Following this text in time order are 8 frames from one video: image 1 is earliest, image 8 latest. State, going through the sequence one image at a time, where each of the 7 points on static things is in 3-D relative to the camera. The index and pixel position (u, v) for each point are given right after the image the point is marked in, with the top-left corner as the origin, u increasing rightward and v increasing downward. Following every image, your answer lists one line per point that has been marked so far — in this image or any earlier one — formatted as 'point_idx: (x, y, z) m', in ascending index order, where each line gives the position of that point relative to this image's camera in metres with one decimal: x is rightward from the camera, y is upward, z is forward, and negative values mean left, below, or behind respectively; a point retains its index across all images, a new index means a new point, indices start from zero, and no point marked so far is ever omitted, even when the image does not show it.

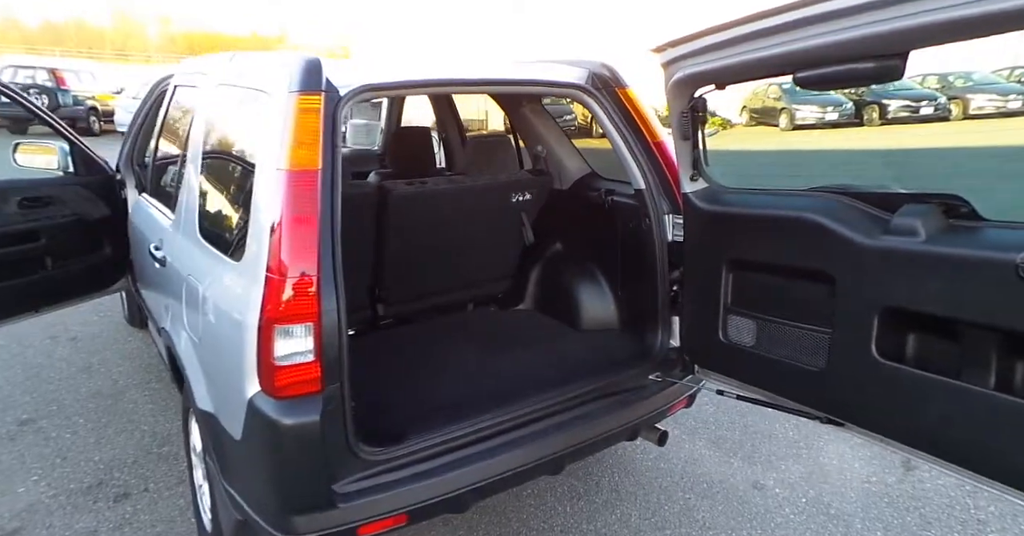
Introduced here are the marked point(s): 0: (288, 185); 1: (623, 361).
0: (-0.5, +0.2, +1.4) m
1: (+0.4, -0.4, +2.2) m
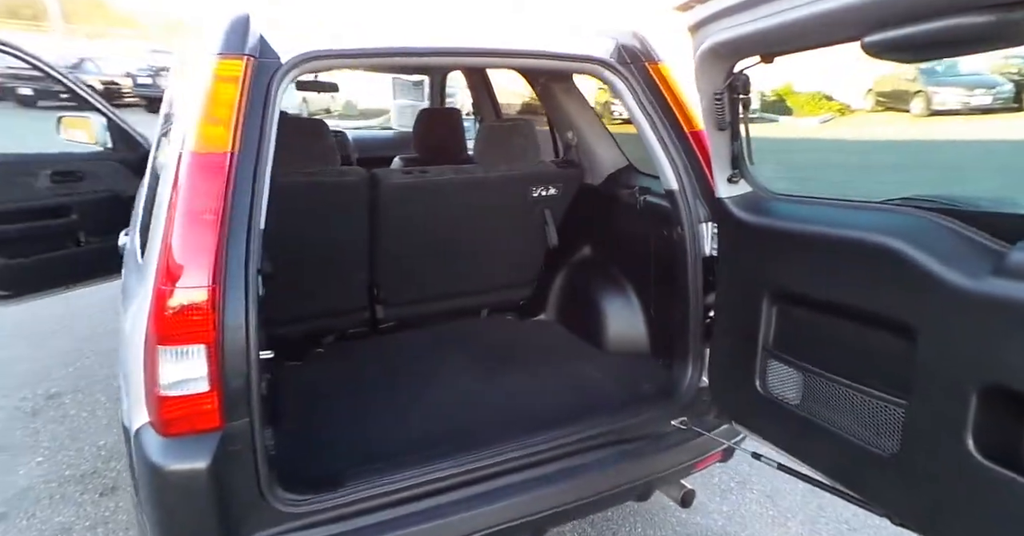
0: (-0.6, +0.2, +1.1) m
1: (+0.4, -0.4, +1.9) m
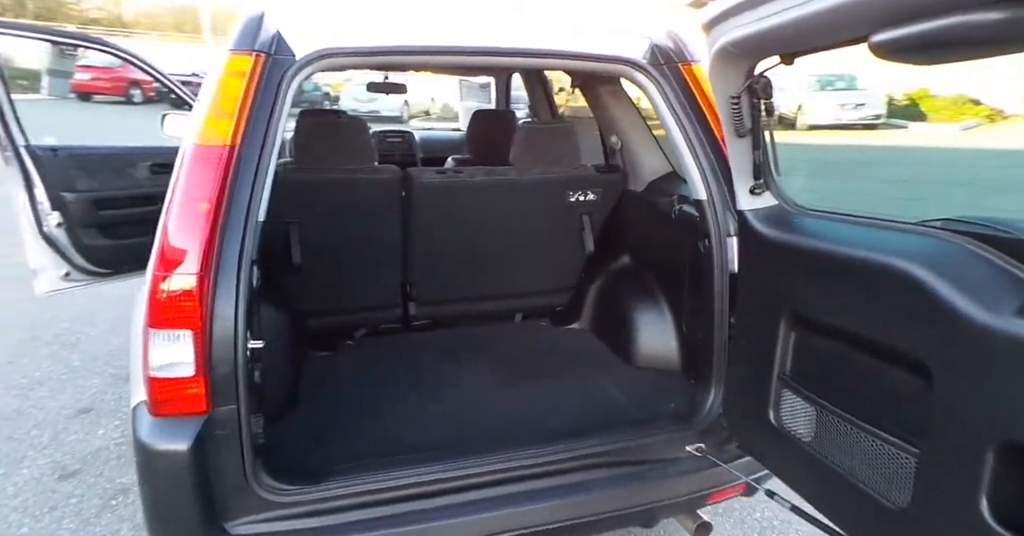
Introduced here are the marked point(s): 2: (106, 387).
0: (-0.7, +0.2, +1.2) m
1: (+0.5, -0.4, +1.8) m
2: (-2.2, -0.7, +3.2) m
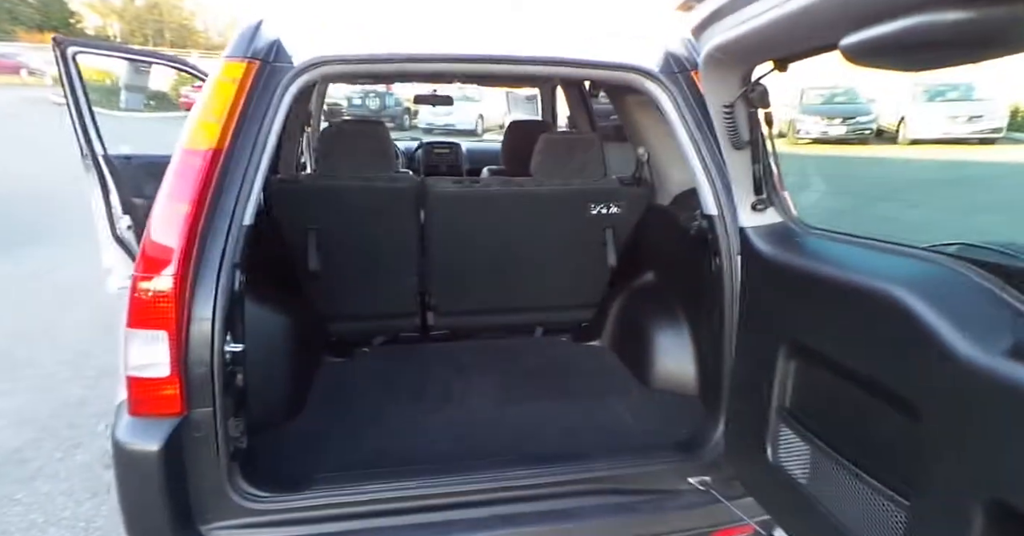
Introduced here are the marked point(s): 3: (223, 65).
0: (-0.7, +0.2, +1.2) m
1: (+0.4, -0.5, +1.6) m
2: (-2.1, -0.7, +3.4) m
3: (-0.7, +0.5, +1.3) m
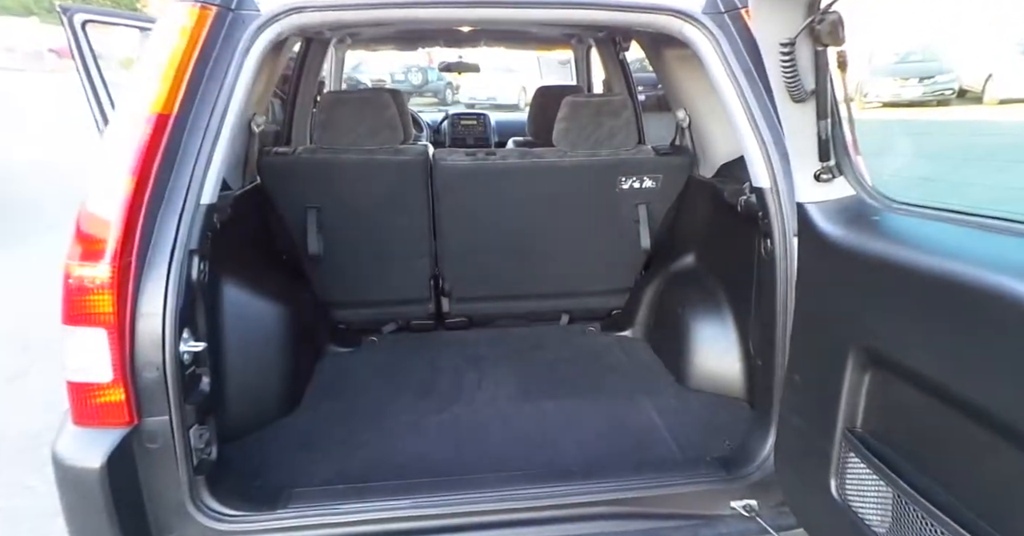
0: (-0.7, +0.2, +1.0) m
1: (+0.5, -0.5, +1.4) m
2: (-1.9, -0.5, +3.3) m
3: (-0.6, +0.5, +1.1) m
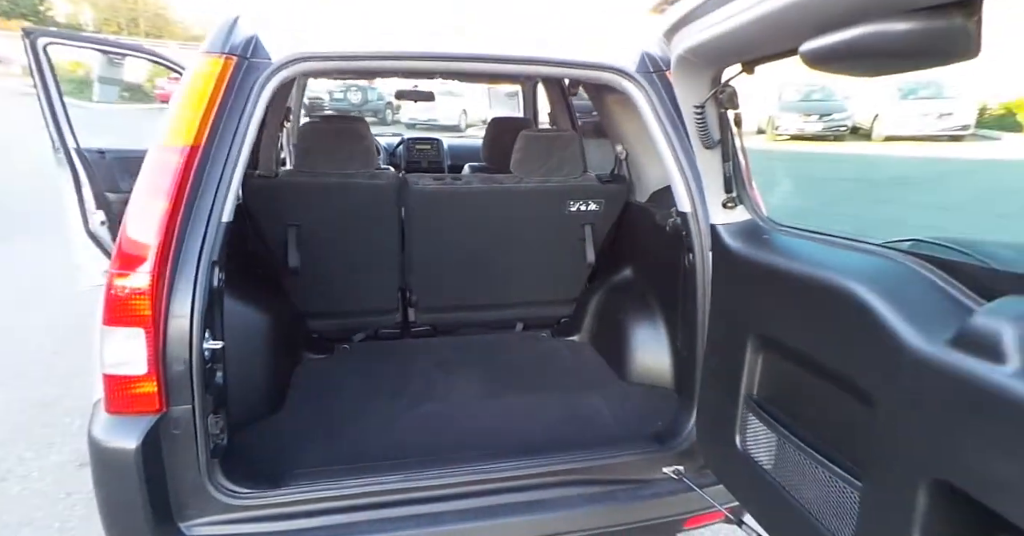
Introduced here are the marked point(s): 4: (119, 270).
0: (-0.8, +0.2, +1.2) m
1: (+0.4, -0.5, +1.7) m
2: (-2.2, -0.6, +3.3) m
3: (-0.7, +0.5, +1.3) m
4: (-0.8, 0.0, +1.2) m
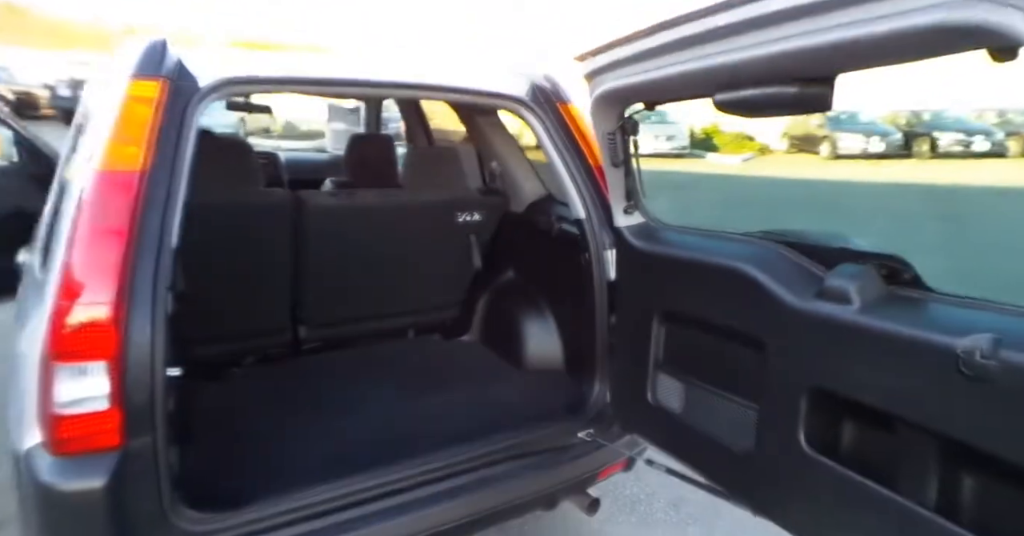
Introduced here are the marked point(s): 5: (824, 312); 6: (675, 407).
0: (-0.8, +0.2, +1.2) m
1: (+0.1, -0.5, +2.0) m
2: (-2.8, -0.8, +2.7) m
3: (-0.8, +0.4, +1.3) m
4: (-0.8, -0.1, +1.1) m
5: (+0.6, -0.1, +1.1) m
6: (+0.4, -0.4, +1.5) m
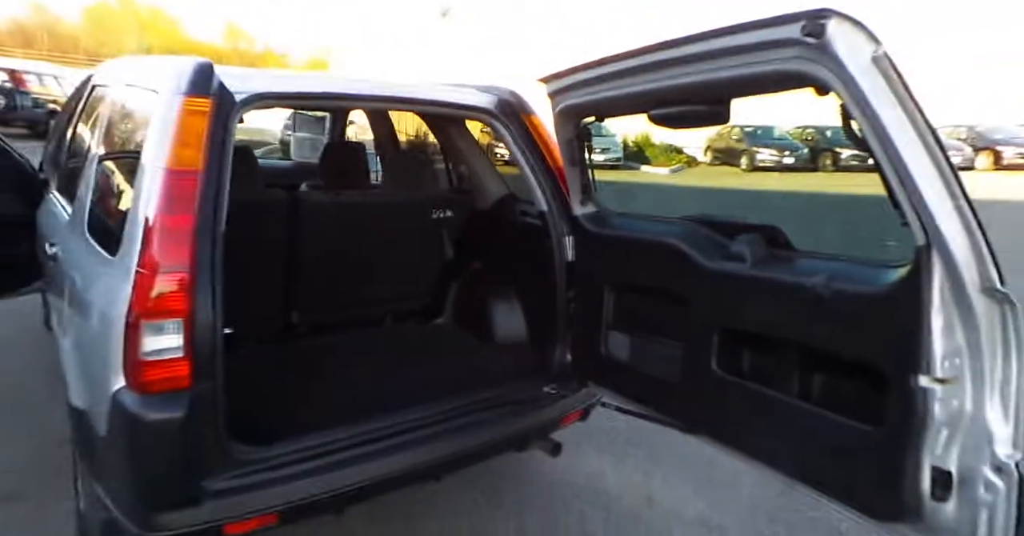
0: (-0.9, +0.2, +1.4) m
1: (0.0, -0.4, +2.3) m
2: (-2.9, -0.8, +2.7) m
3: (-0.9, +0.5, +1.5) m
4: (-0.9, 0.0, +1.4) m
5: (+0.6, 0.0, +1.5) m
6: (+0.4, -0.3, +1.9) m
